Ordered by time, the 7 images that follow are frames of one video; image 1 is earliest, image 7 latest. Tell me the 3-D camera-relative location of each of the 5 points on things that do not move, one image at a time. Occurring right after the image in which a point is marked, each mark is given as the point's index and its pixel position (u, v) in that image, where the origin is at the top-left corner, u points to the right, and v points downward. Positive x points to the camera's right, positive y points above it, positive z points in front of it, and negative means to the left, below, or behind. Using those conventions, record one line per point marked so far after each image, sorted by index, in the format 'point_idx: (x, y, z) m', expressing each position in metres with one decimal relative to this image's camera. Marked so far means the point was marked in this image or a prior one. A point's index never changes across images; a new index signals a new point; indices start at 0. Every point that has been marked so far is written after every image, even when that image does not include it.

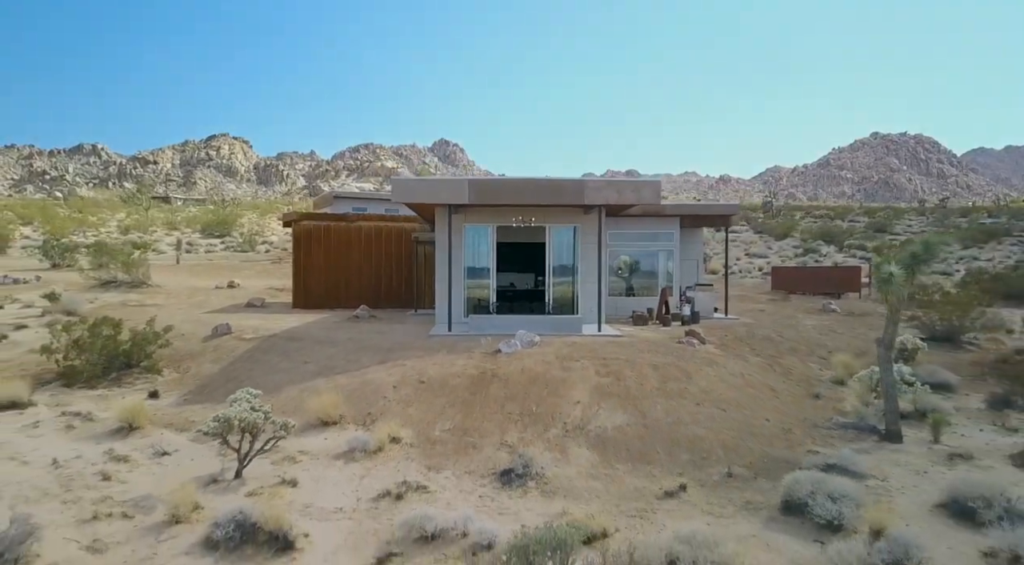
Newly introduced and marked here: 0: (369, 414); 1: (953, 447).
0: (-1.5, -1.4, +6.9) m
1: (+4.2, -1.5, +6.3) m
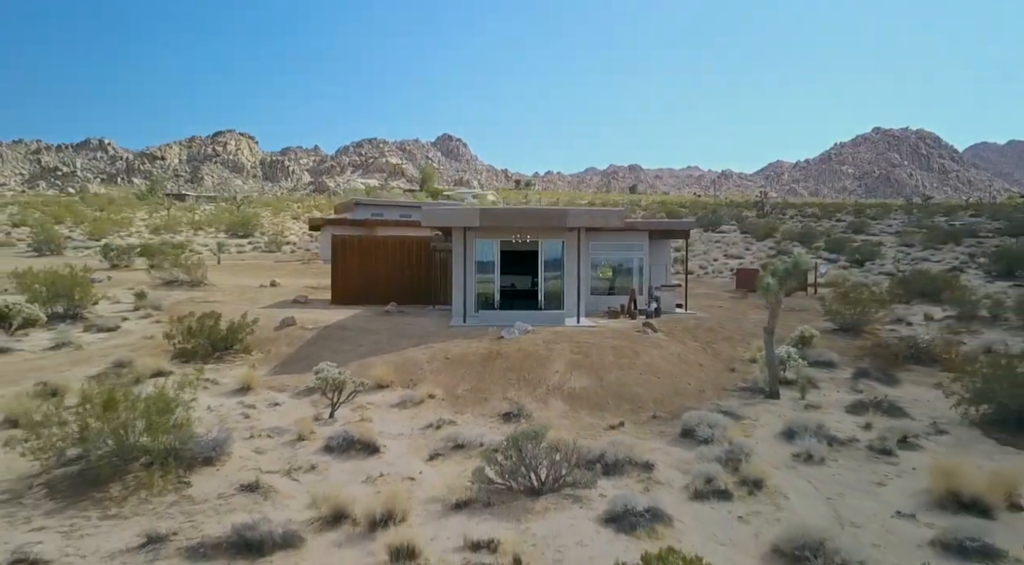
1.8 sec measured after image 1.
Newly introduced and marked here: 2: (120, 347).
0: (-1.5, -1.4, +9.9) m
1: (+4.1, -1.6, +9.3) m
2: (-7.0, -1.2, +12.0) m
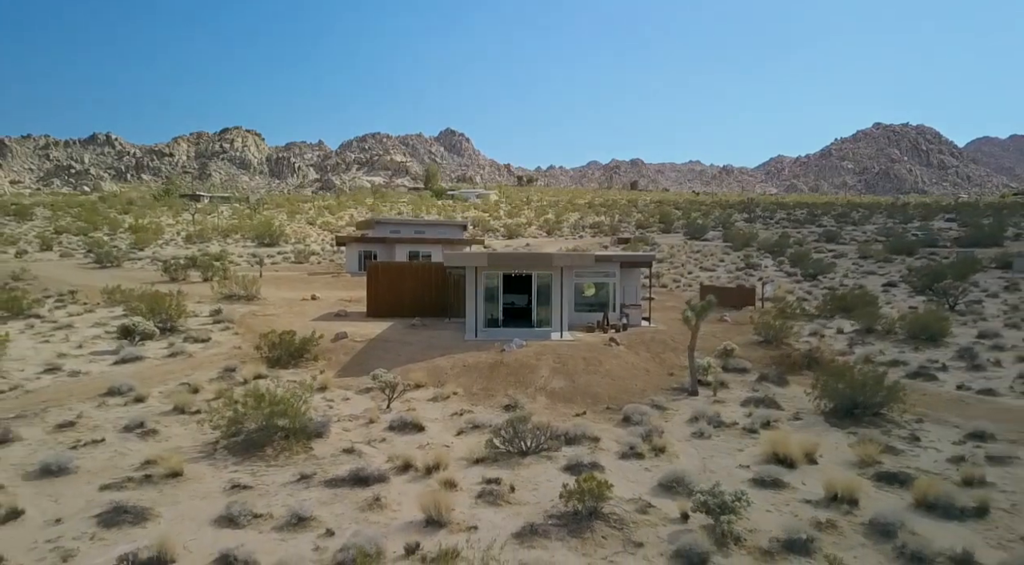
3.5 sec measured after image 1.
0: (-1.5, -2.1, +14.0) m
1: (+4.1, -2.3, +13.3) m
2: (-7.0, -1.8, +16.1) m
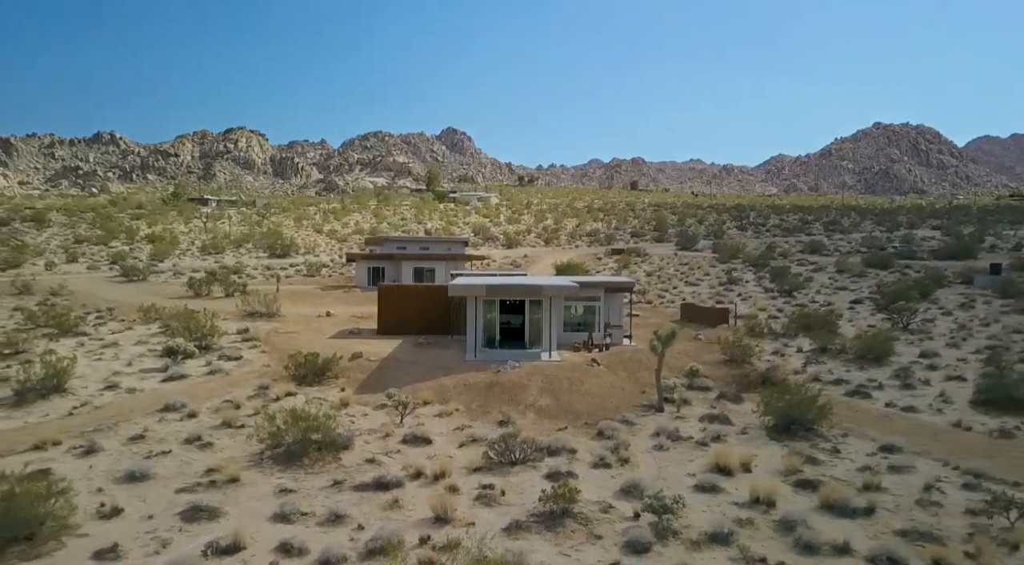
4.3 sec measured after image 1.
0: (-1.7, -2.8, +16.4) m
1: (+4.0, -3.1, +15.7) m
2: (-7.1, -2.5, +18.5) m
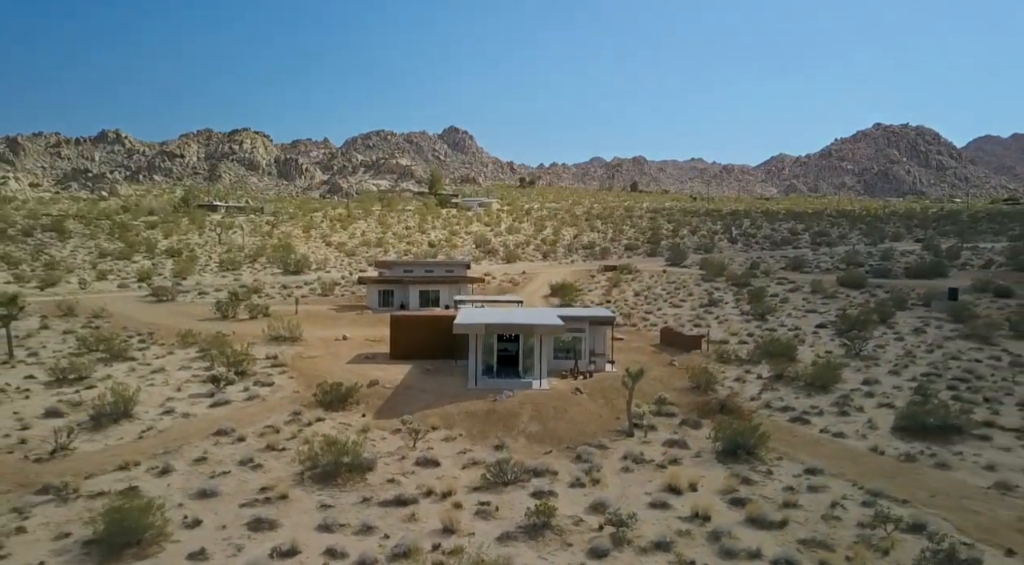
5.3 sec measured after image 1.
0: (-1.8, -4.1, +19.5) m
1: (+3.8, -4.4, +18.8) m
2: (-7.3, -3.8, +21.6) m
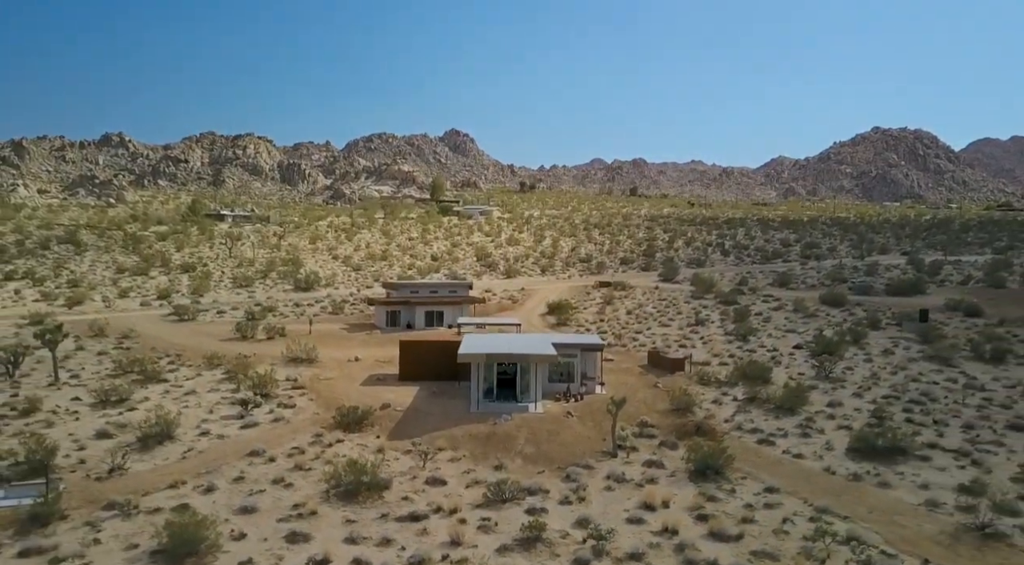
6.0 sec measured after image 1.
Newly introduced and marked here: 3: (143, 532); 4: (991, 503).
0: (-1.9, -5.4, +22.0) m
1: (+3.7, -5.6, +21.3) m
2: (-7.4, -5.0, +24.2) m
3: (-8.9, -6.0, +16.2) m
4: (+12.6, -5.8, +17.6) m
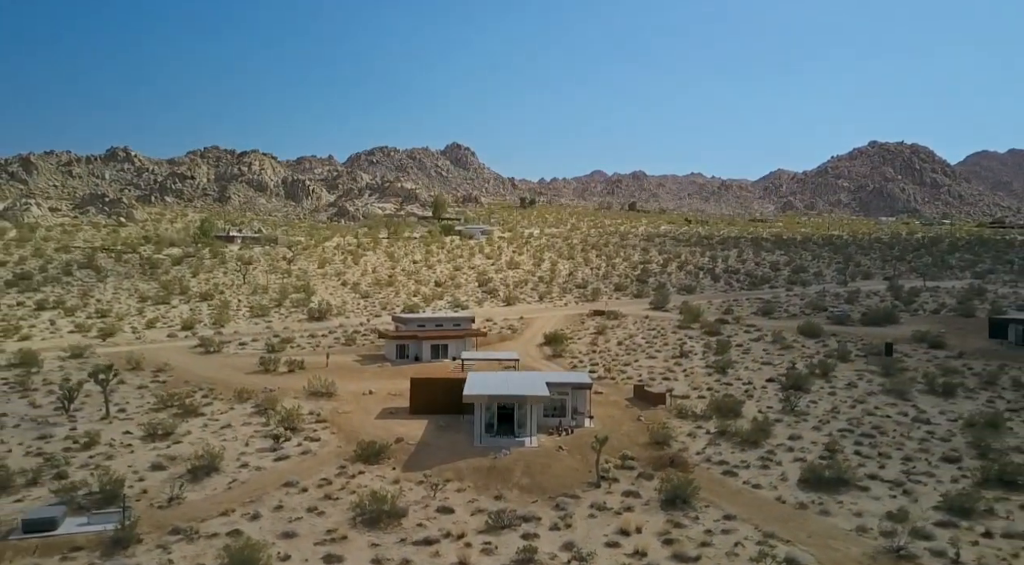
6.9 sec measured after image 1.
0: (-2.0, -7.4, +25.5) m
1: (+3.7, -7.6, +24.8) m
2: (-7.4, -7.1, +27.7) m
3: (-9.0, -8.0, +19.7) m
4: (+12.5, -7.8, +21.1) m
